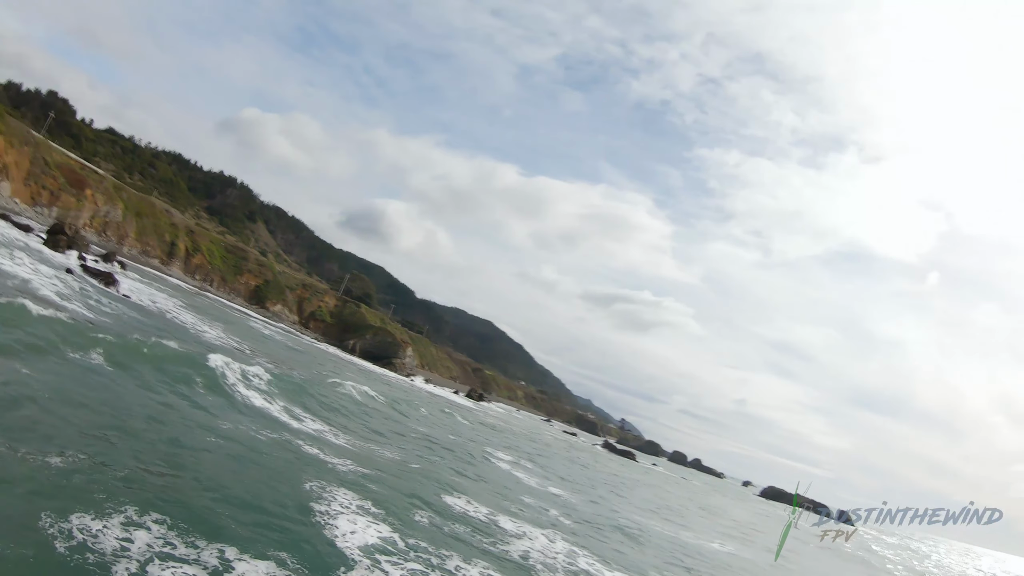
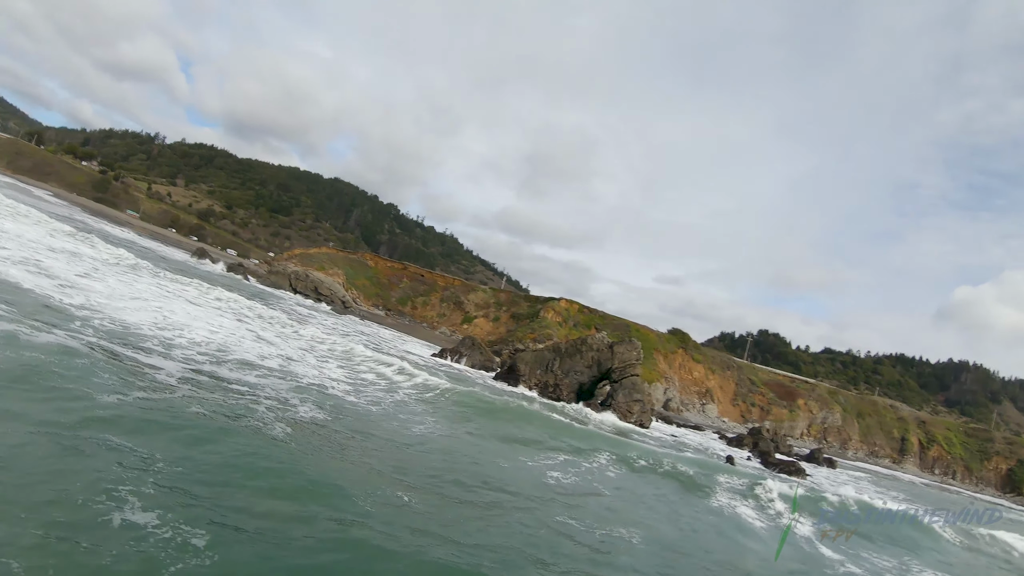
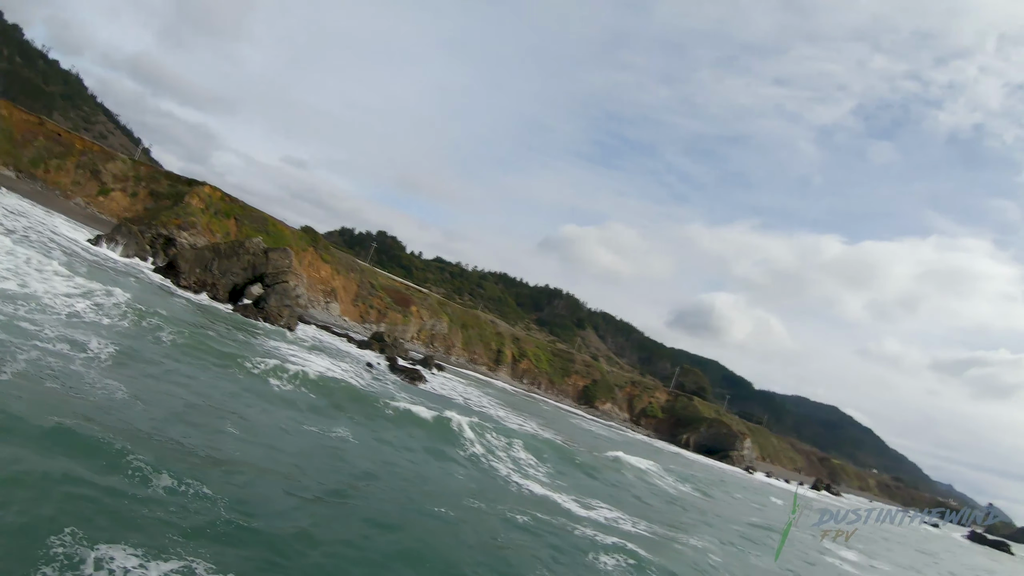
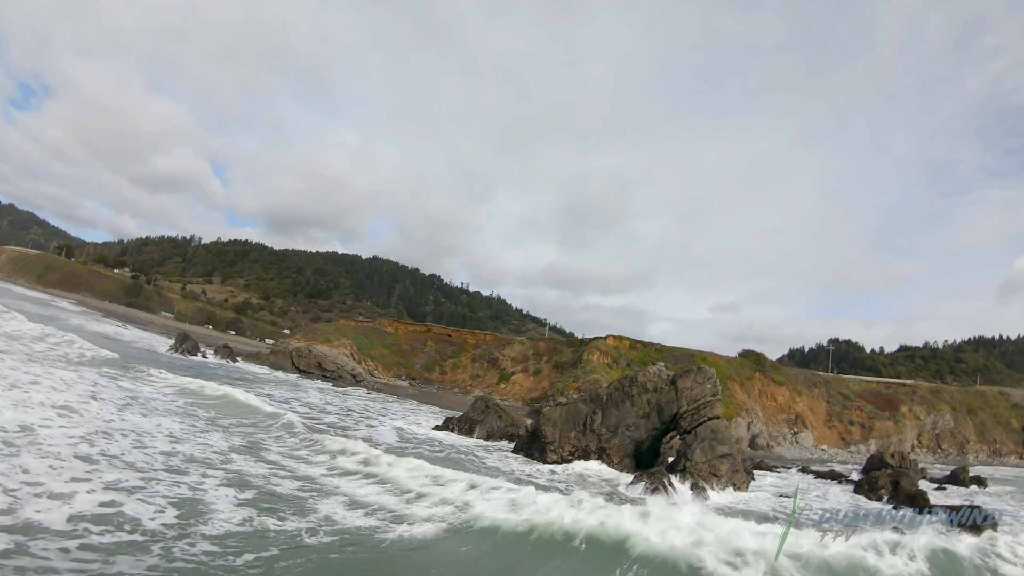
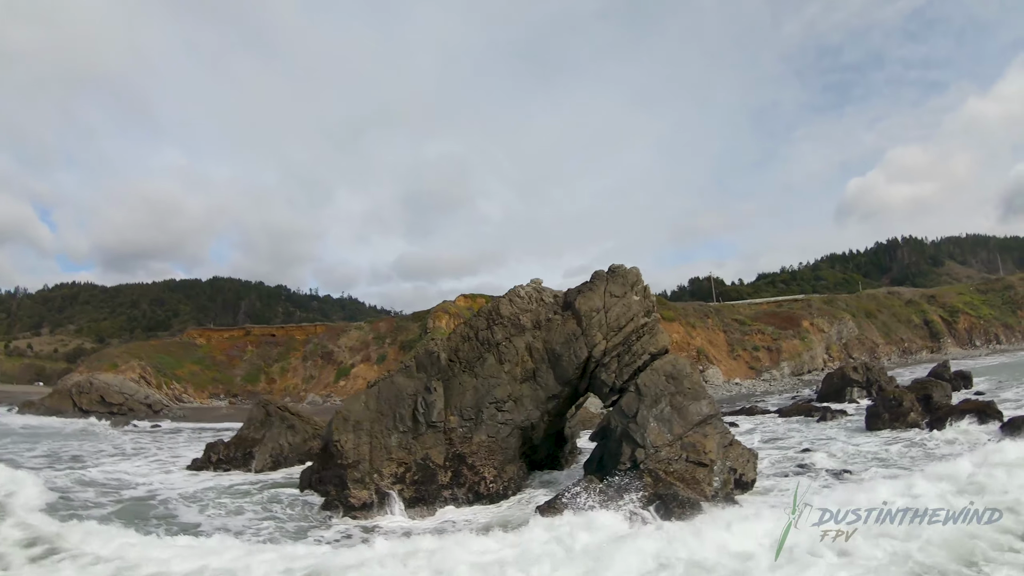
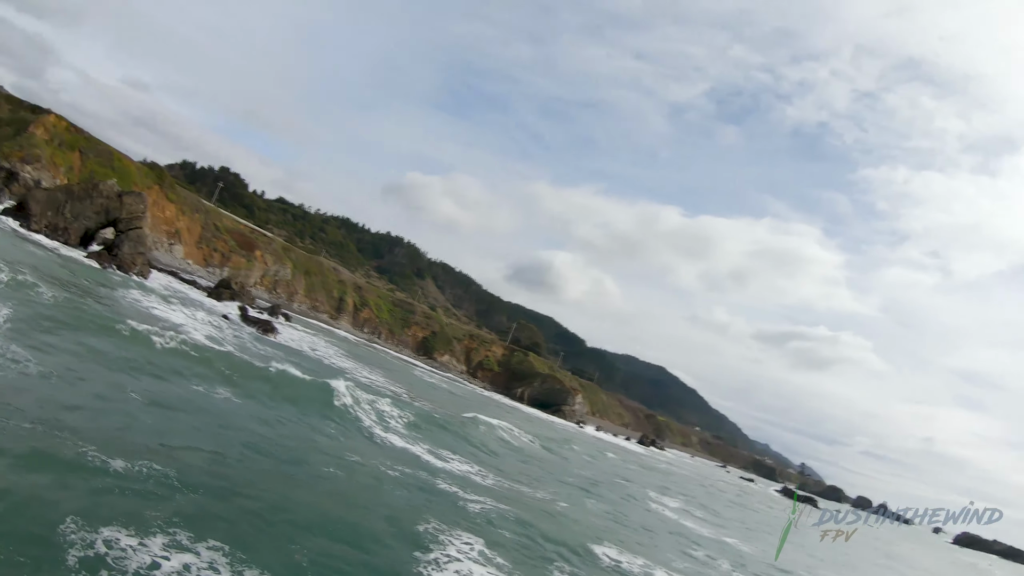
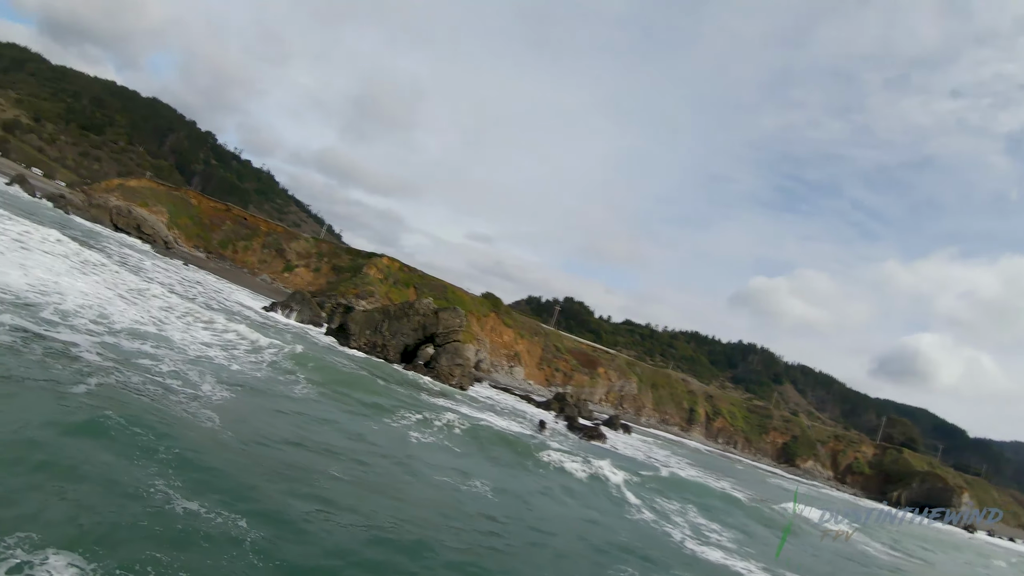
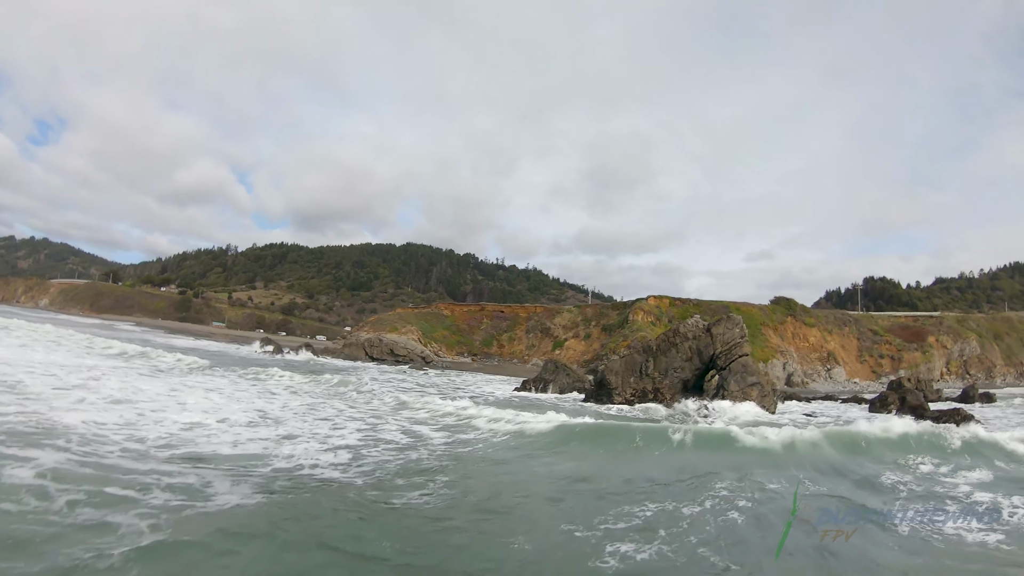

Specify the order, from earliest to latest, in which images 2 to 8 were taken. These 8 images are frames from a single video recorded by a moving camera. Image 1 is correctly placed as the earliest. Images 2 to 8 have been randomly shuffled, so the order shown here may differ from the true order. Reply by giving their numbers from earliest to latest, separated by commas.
6, 3, 7, 2, 8, 4, 5
